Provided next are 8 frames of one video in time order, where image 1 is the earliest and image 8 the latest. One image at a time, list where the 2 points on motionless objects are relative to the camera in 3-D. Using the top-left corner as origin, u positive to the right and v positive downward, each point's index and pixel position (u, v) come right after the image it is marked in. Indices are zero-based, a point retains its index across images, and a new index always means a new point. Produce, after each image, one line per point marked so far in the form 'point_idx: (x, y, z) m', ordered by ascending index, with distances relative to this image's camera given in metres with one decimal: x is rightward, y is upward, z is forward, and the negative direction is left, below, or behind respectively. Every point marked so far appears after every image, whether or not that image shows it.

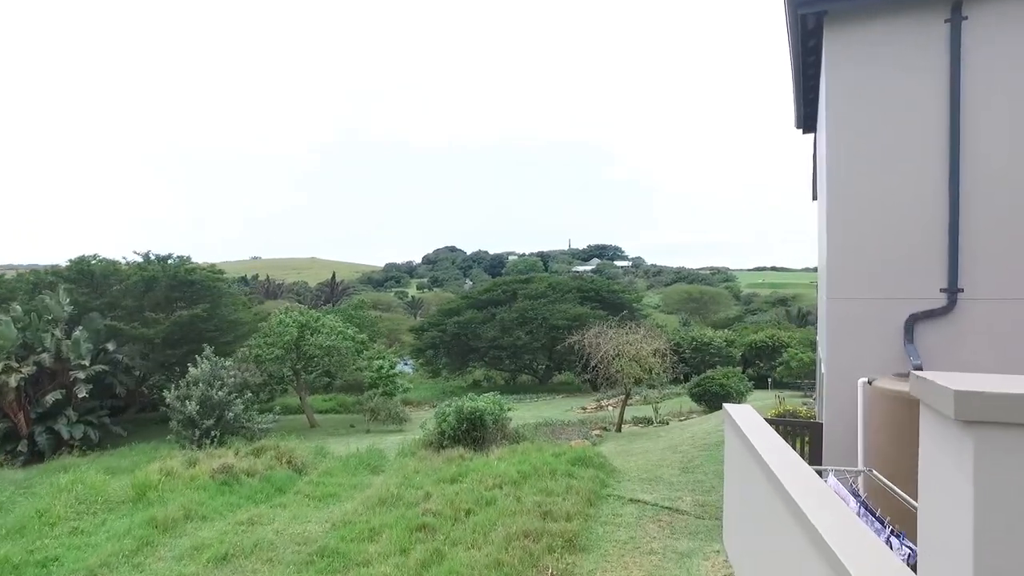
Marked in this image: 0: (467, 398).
0: (-1.0, -2.5, +13.1) m
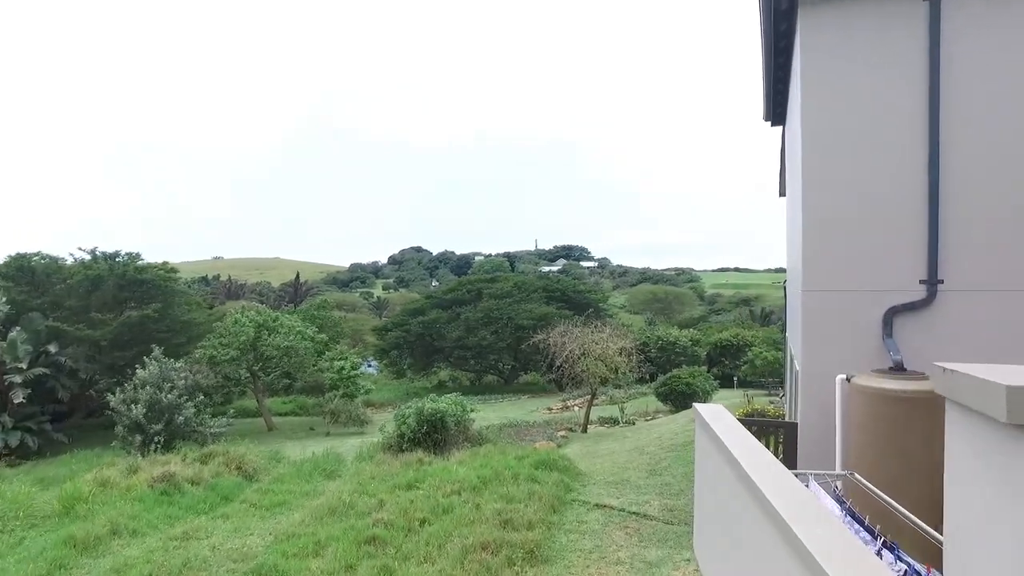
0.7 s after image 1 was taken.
0: (-1.8, -2.4, +12.7) m
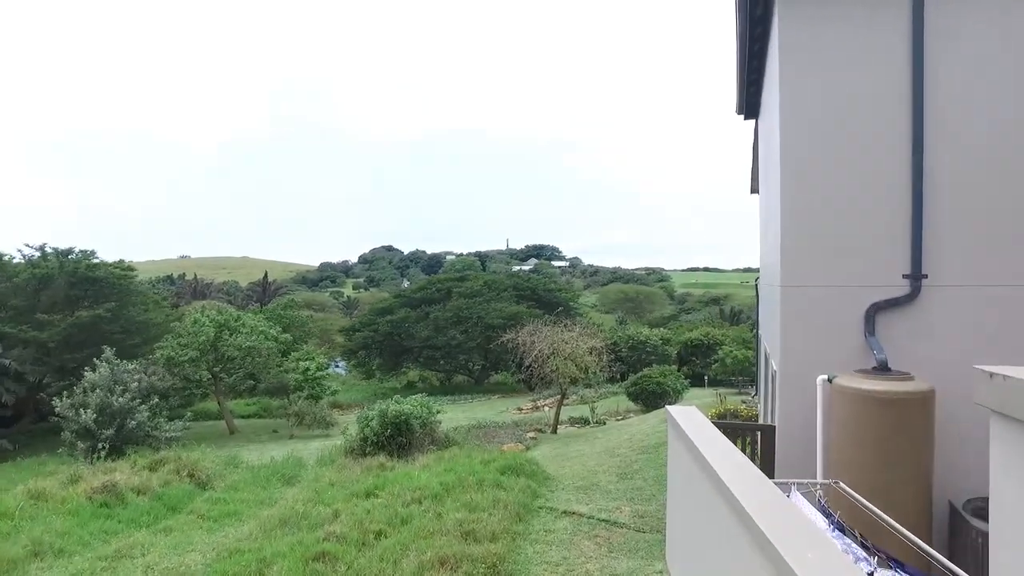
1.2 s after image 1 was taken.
0: (-2.5, -2.4, +12.2) m
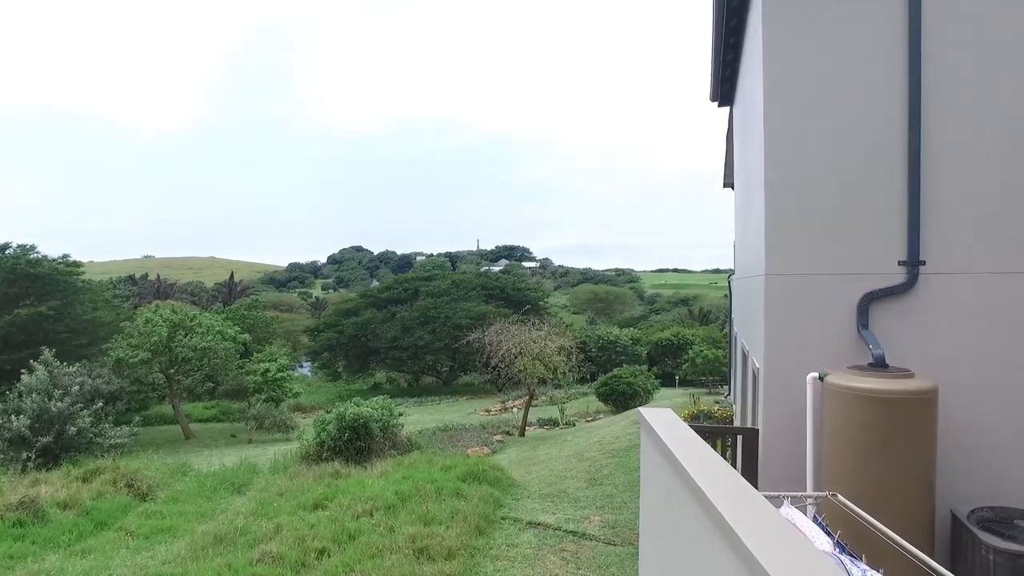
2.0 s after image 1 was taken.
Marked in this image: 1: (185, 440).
0: (-3.2, -2.3, +11.6) m
1: (-11.1, -5.2, +19.8) m
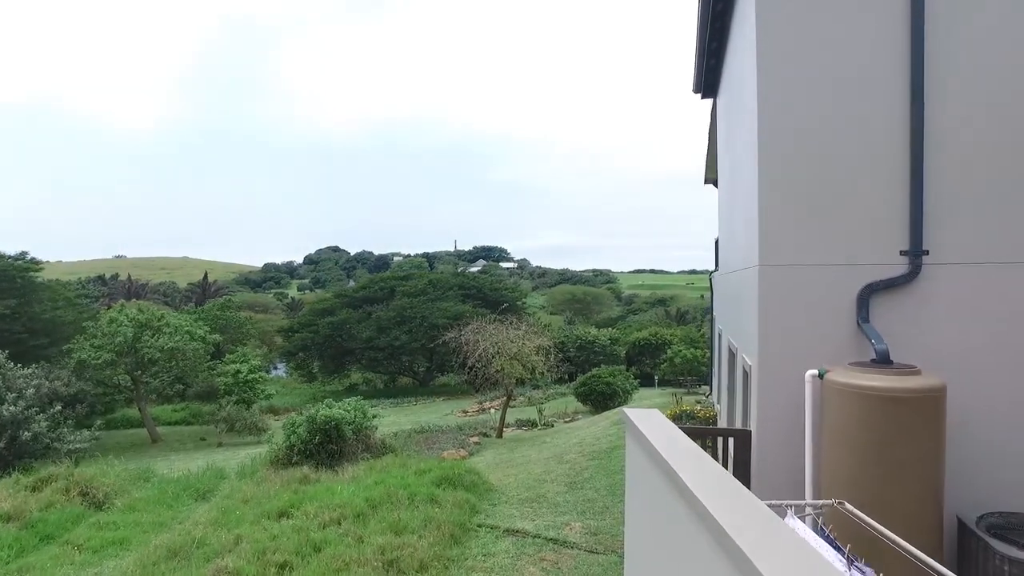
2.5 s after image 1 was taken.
0: (-3.6, -2.2, +11.2) m
1: (-11.9, -5.1, +19.0) m
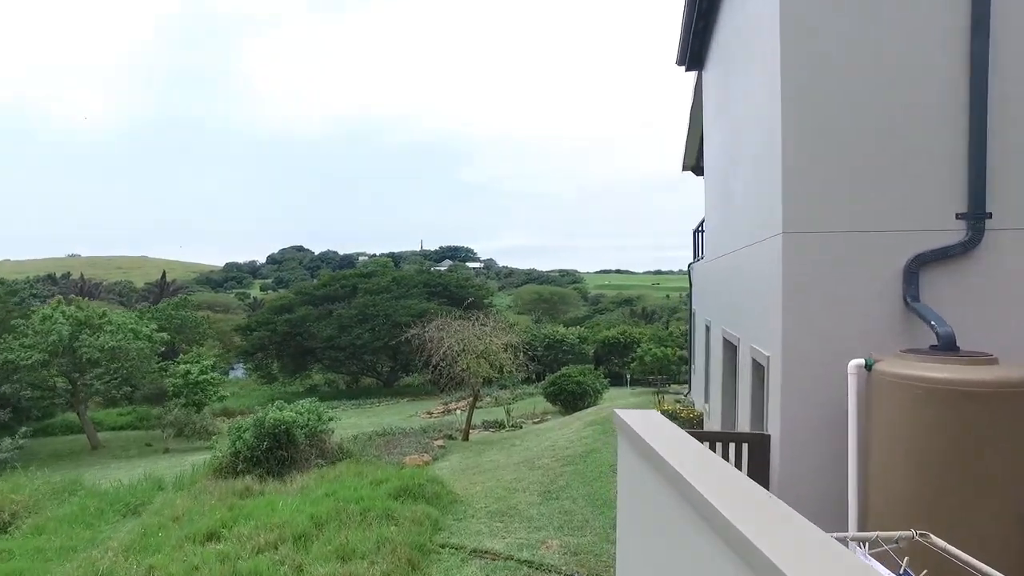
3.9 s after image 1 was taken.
0: (-4.2, -2.1, +10.3) m
1: (-12.9, -5.0, +17.6) m
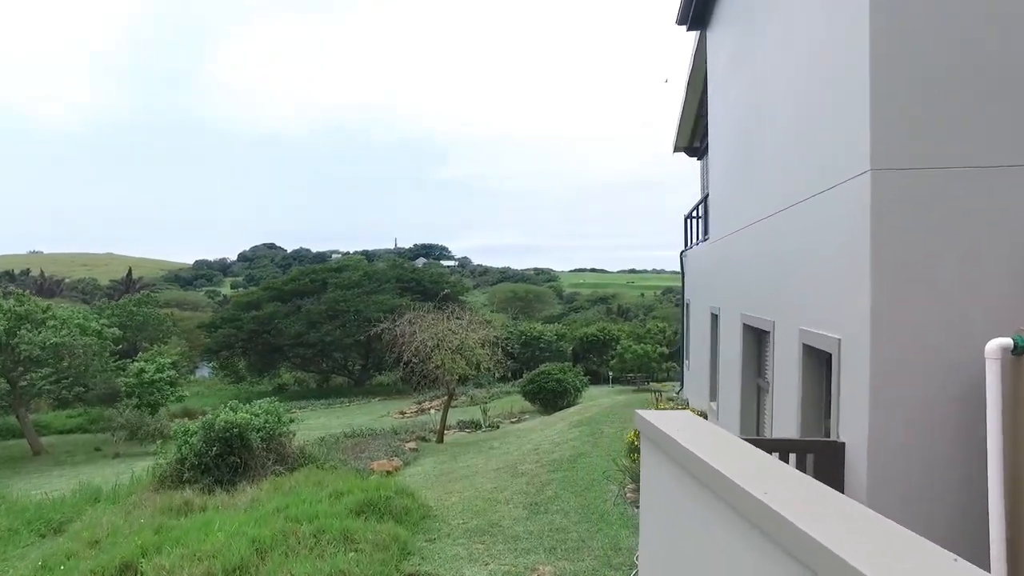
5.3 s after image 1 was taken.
0: (-4.5, -1.9, +9.3) m
1: (-13.5, -4.7, +16.3) m
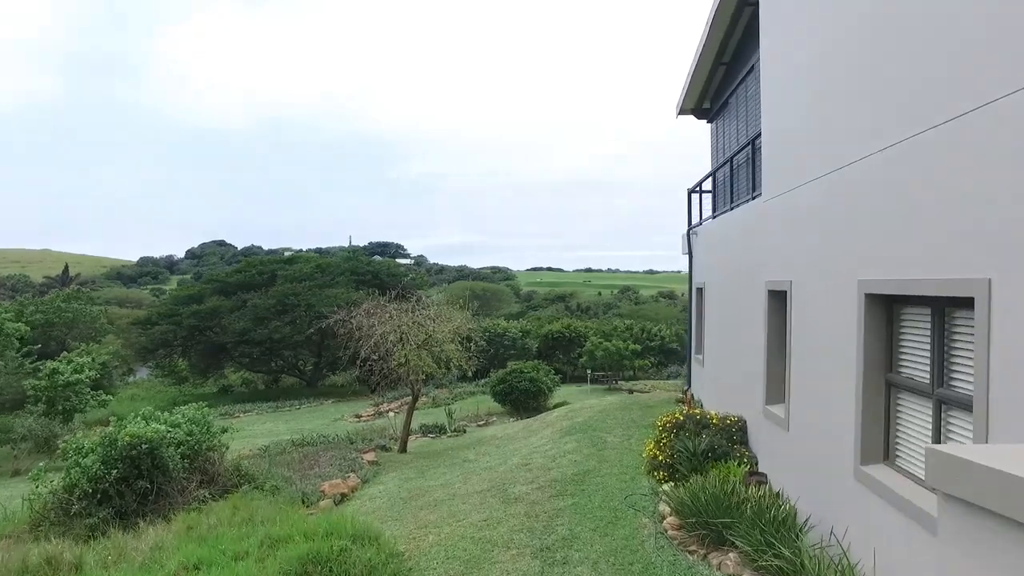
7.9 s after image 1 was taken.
0: (-4.8, -1.7, +7.4) m
1: (-14.3, -4.4, +13.7) m
